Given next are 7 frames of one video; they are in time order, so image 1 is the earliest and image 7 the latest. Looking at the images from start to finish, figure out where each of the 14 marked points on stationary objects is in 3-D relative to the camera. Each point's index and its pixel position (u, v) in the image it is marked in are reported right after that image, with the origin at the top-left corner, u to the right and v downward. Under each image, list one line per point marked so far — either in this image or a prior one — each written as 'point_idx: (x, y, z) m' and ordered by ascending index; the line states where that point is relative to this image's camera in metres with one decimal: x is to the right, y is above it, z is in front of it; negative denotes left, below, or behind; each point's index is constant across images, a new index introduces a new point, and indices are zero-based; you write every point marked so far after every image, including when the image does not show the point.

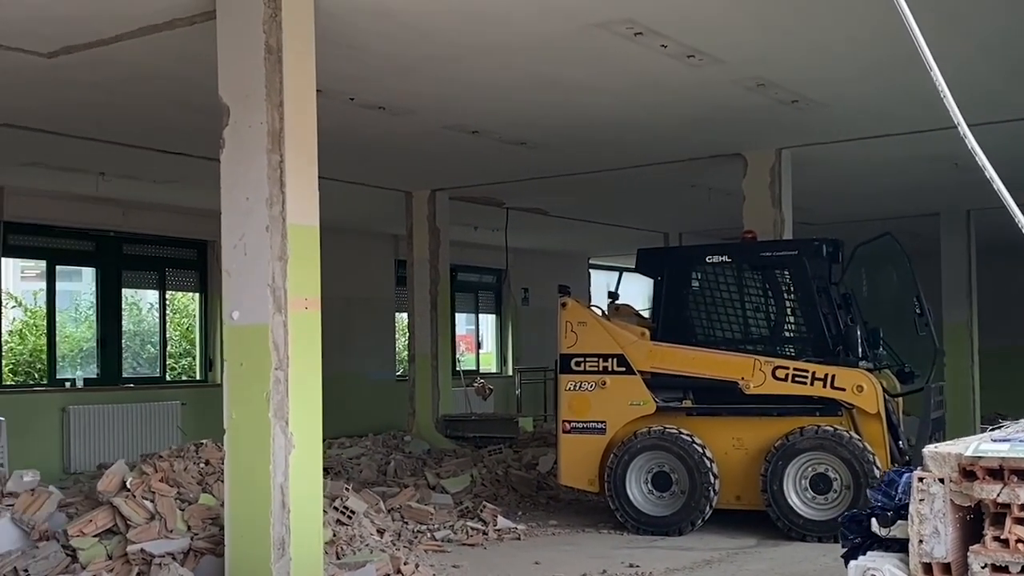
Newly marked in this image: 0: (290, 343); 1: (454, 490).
0: (-0.9, -0.2, +4.8) m
1: (-0.4, -1.4, +8.2) m
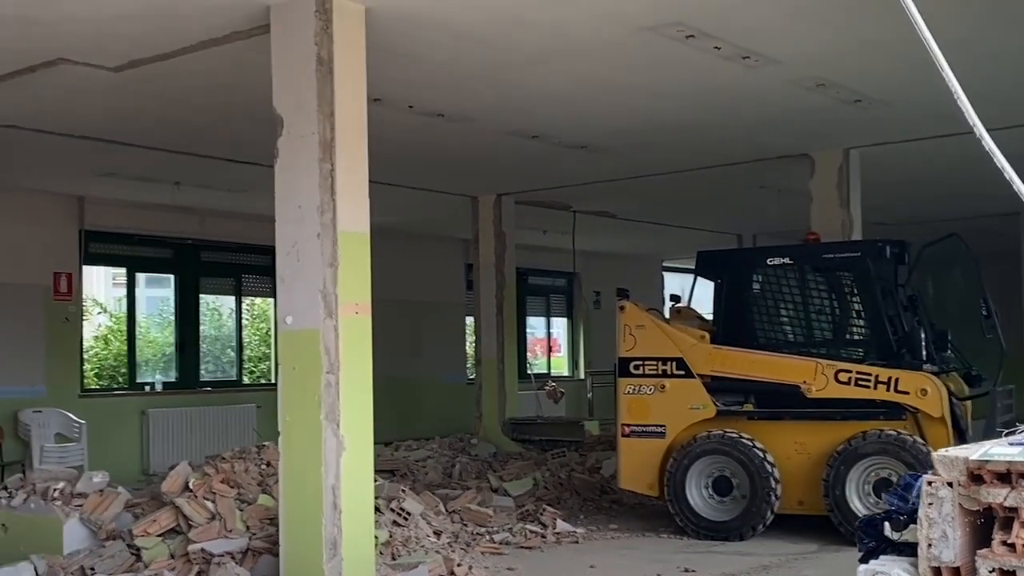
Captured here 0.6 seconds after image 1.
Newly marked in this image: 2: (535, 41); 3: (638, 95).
0: (-0.7, -0.2, +4.9) m
1: (0.0, -1.4, +8.3) m
2: (+0.1, +1.2, +6.0) m
3: (+0.7, +1.1, +7.1) m
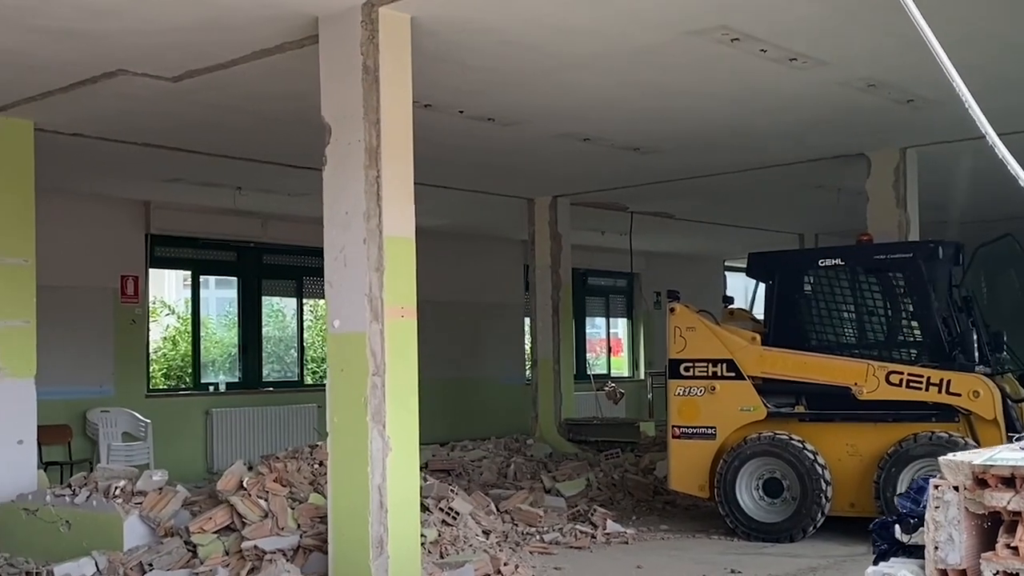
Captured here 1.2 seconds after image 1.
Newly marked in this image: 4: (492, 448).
0: (-0.5, -0.3, +5.0) m
1: (+0.4, -1.4, +8.3) m
2: (+0.3, +1.2, +6.0) m
3: (+1.0, +1.1, +7.2) m
4: (-0.2, -1.3, +10.0) m
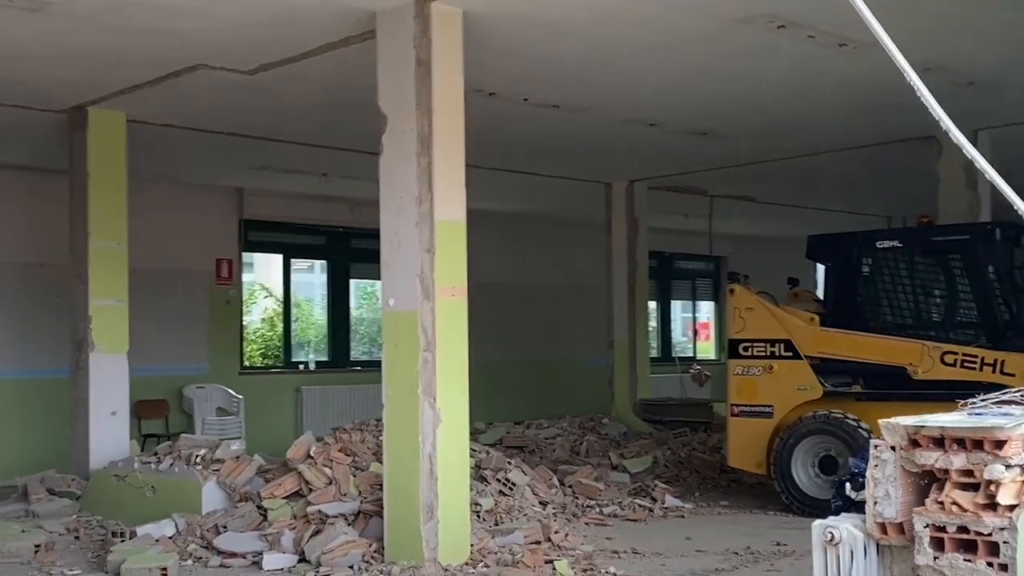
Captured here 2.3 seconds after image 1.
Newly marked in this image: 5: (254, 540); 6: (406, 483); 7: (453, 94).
0: (-0.3, -0.2, +5.3) m
1: (+0.9, -1.3, +8.6) m
2: (+0.6, +1.3, +6.2) m
3: (+1.4, +1.2, +7.3) m
4: (+0.5, -1.2, +10.3) m
5: (-1.2, -1.2, +5.8) m
6: (-0.5, -0.9, +5.4) m
7: (-0.3, +0.9, +5.5) m
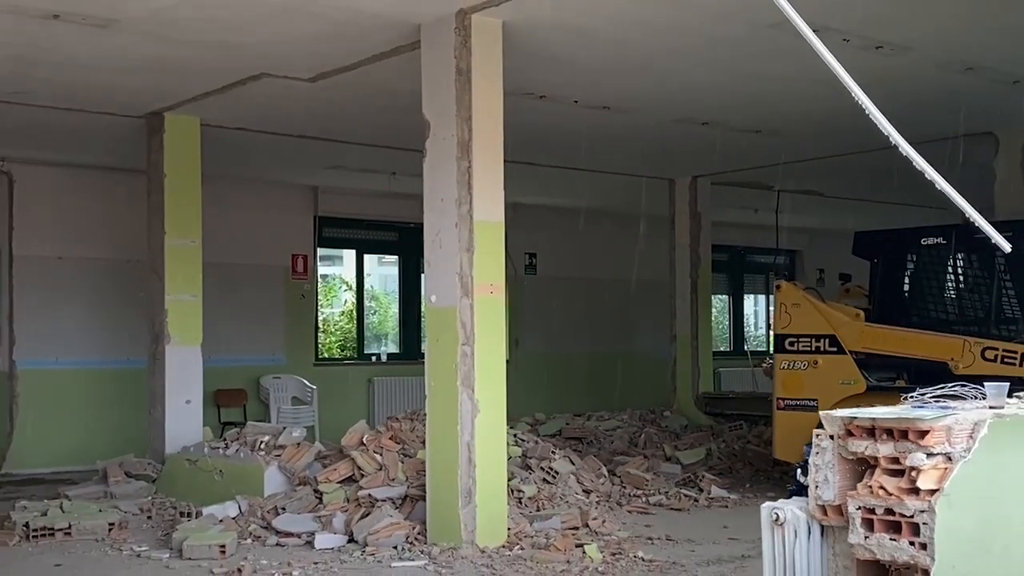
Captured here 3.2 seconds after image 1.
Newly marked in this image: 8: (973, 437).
0: (-0.2, -0.2, +5.6) m
1: (+1.3, -1.3, +8.8) m
2: (+0.8, +1.3, +6.5) m
3: (+1.7, +1.3, +7.5) m
4: (+1.0, -1.1, +10.5) m
5: (-1.0, -1.2, +6.1) m
6: (-0.3, -0.8, +5.7) m
7: (-0.1, +0.9, +5.8) m
8: (+1.0, -0.3, +2.6) m
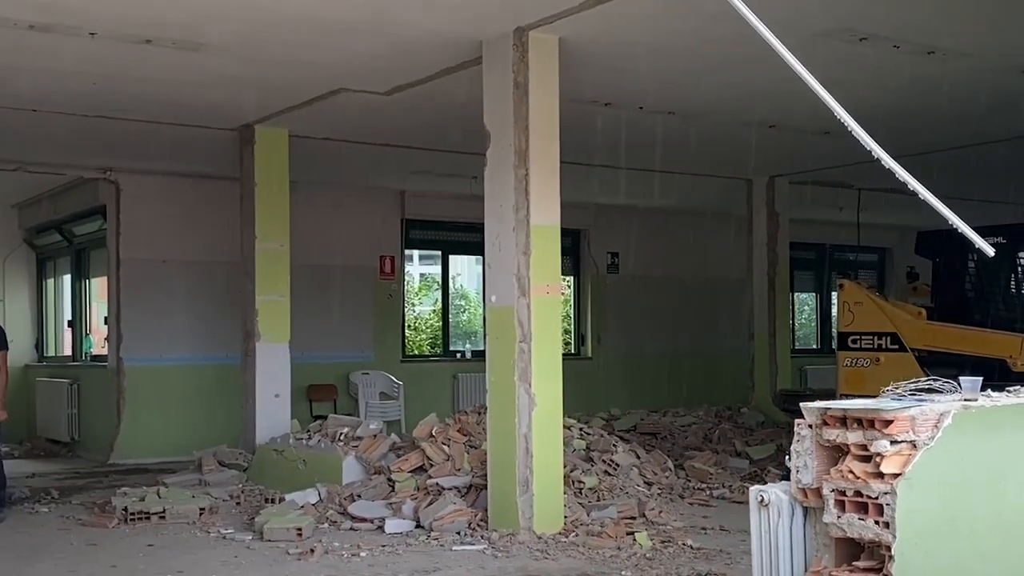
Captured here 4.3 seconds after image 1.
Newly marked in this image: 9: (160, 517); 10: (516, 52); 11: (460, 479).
0: (+0.1, -0.2, +6.0) m
1: (+1.8, -1.2, +9.0) m
2: (+1.2, +1.3, +6.7) m
3: (+2.1, +1.3, +7.6) m
4: (+1.7, -1.1, +10.8) m
5: (-0.7, -1.2, +6.5) m
6: (0.0, -0.9, +6.0) m
7: (+0.2, +0.9, +6.1) m
8: (+1.0, -0.3, +2.9) m
9: (-2.0, -1.3, +6.8) m
10: (0.0, +1.2, +6.1) m
11: (-0.3, -1.0, +6.5) m
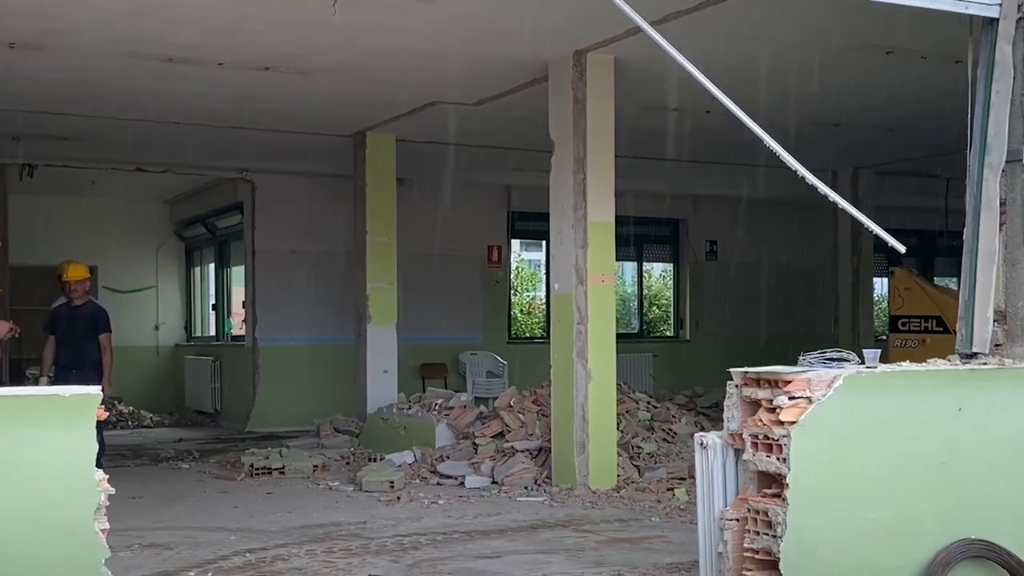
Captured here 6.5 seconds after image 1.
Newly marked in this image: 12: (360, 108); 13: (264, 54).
0: (+0.4, -0.1, +6.9) m
1: (+2.5, -1.1, +9.7) m
2: (+1.6, +1.4, +7.5) m
3: (+2.6, +1.4, +8.3) m
4: (+2.6, -1.0, +11.5) m
5: (-0.3, -1.1, +7.6) m
6: (+0.3, -0.8, +7.0) m
7: (+0.5, +1.0, +7.0) m
8: (+1.0, -0.3, +3.7) m
9: (-1.5, -1.2, +8.0) m
10: (+0.4, +1.3, +7.1) m
11: (+0.1, -1.0, +7.5) m
12: (-1.1, +1.3, +8.9) m
13: (-1.5, +1.4, +7.1) m
